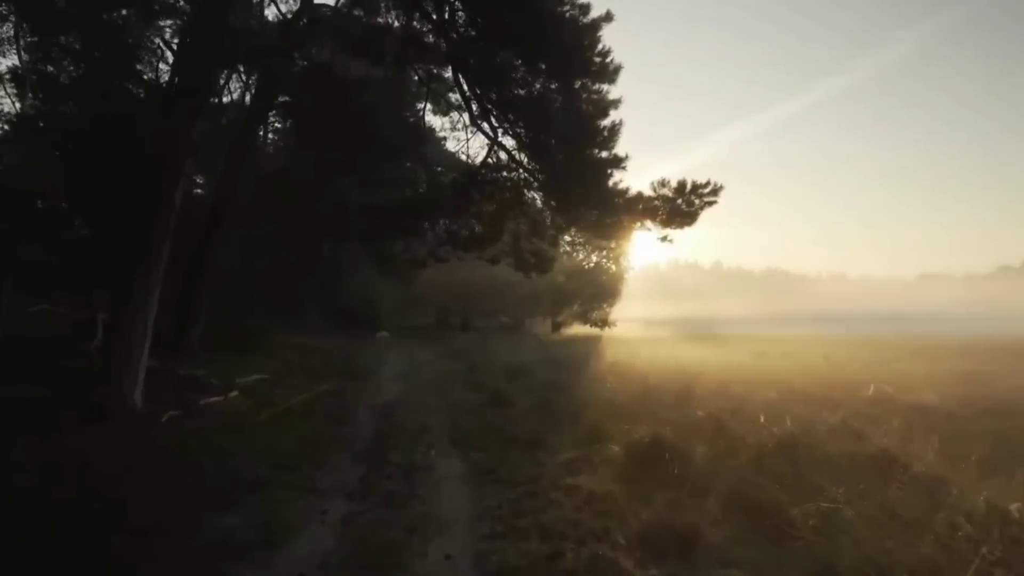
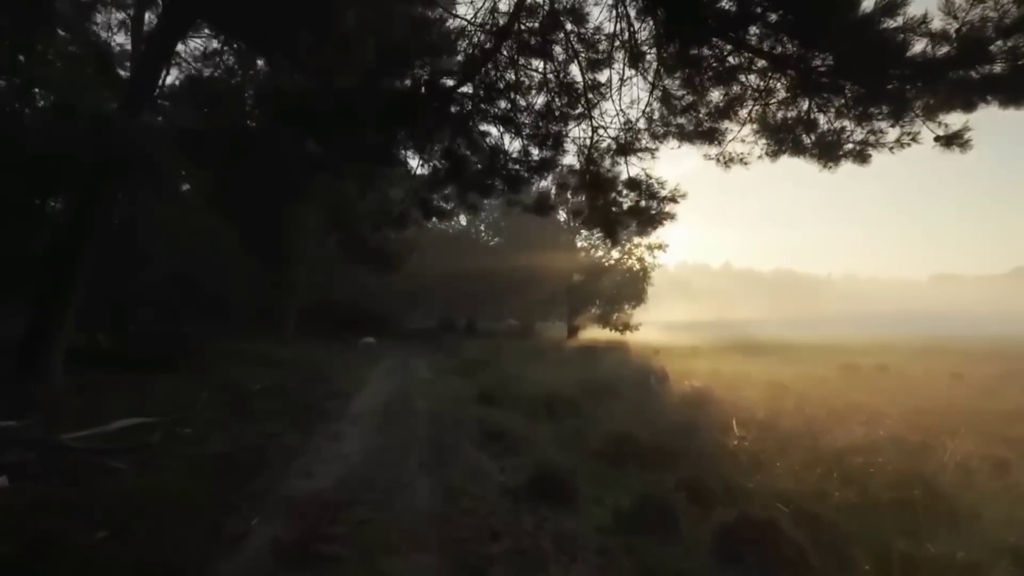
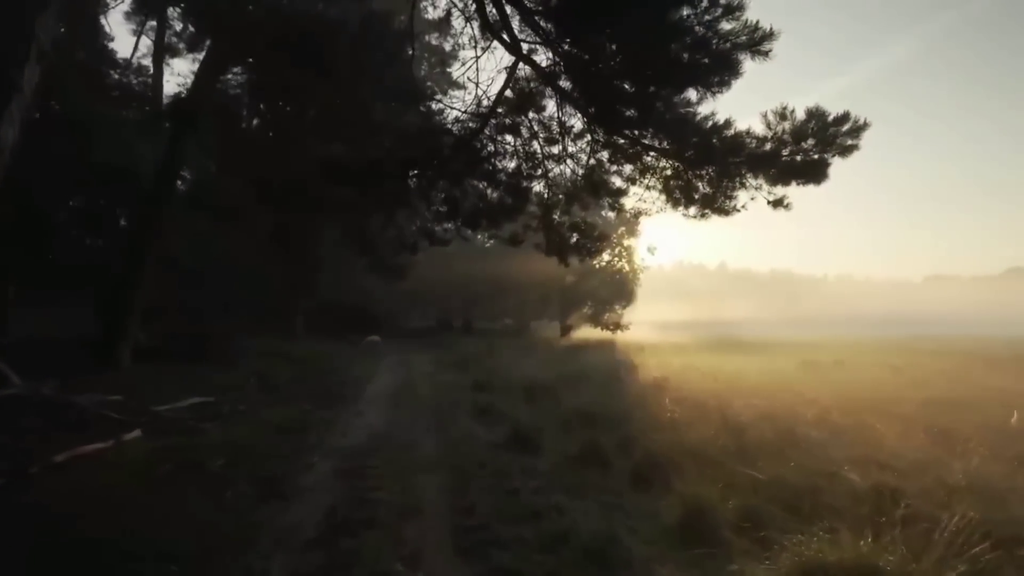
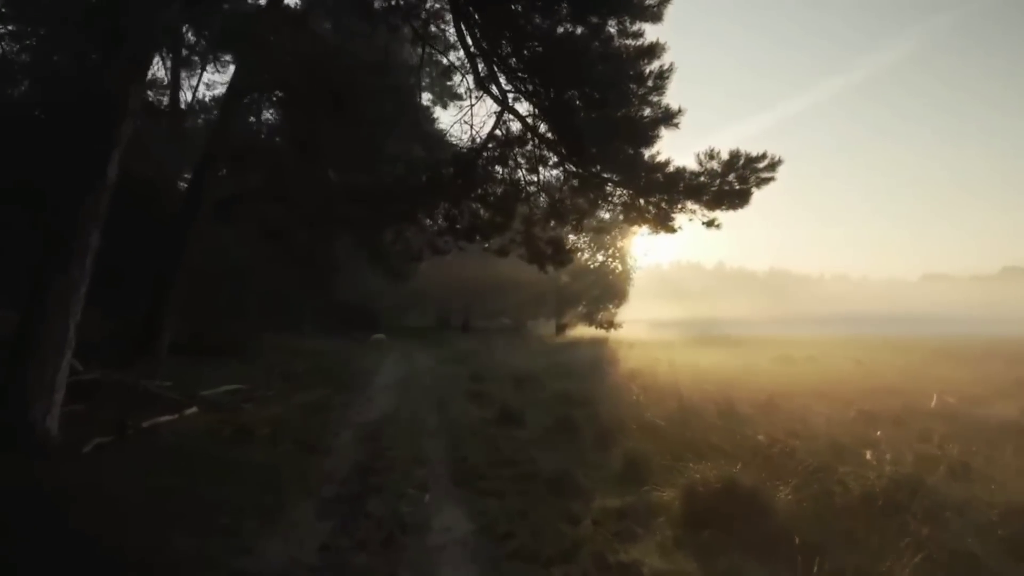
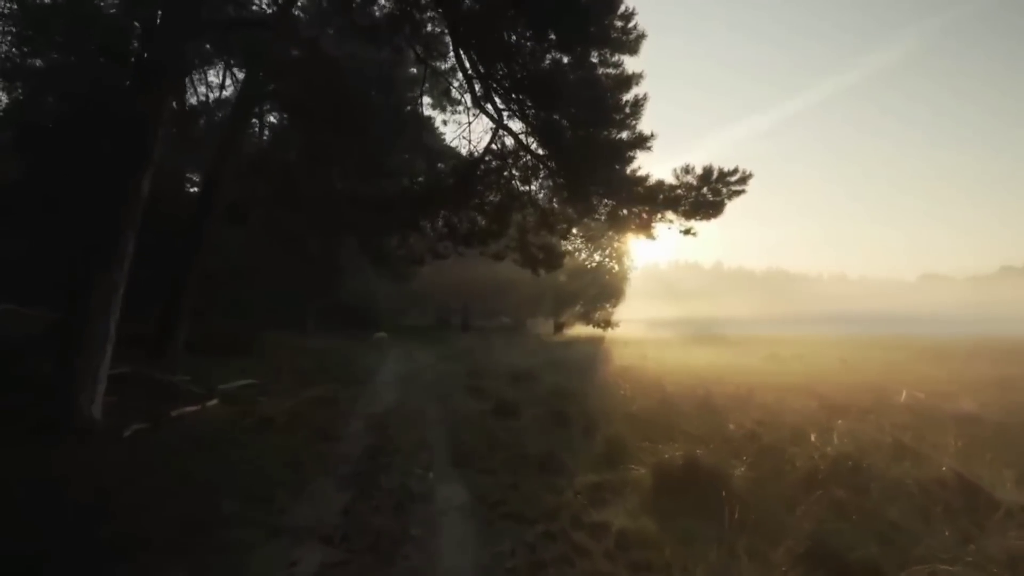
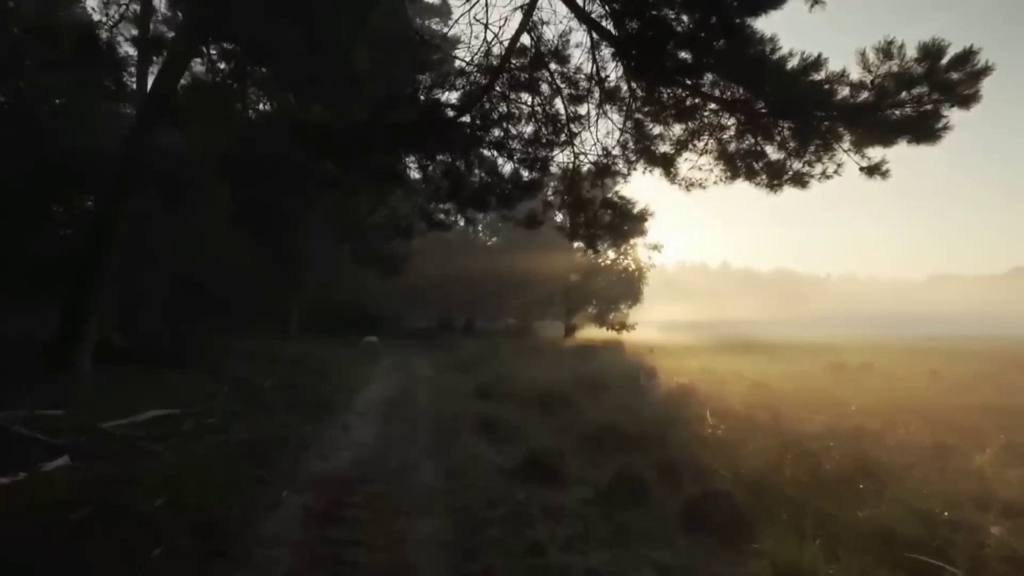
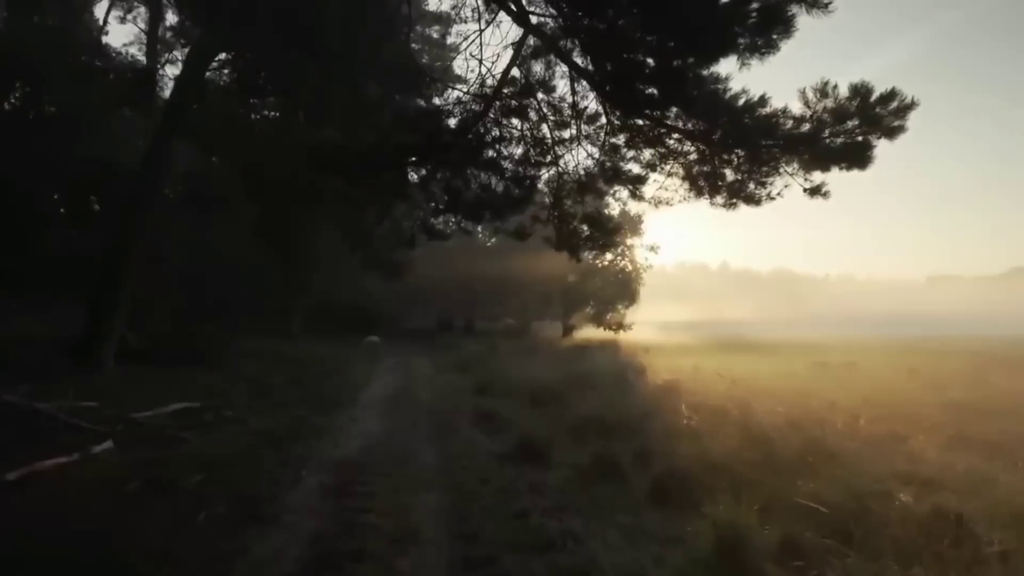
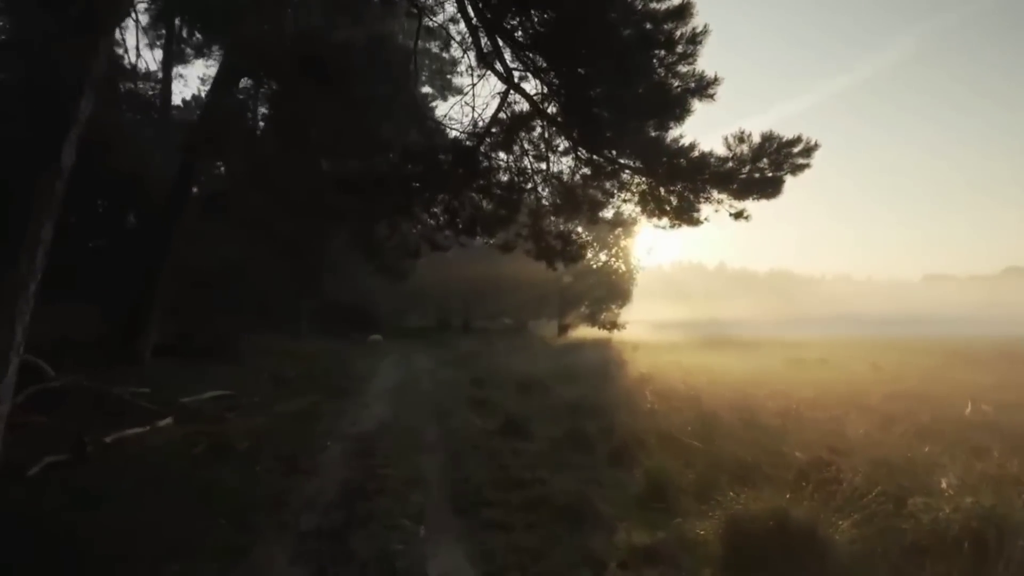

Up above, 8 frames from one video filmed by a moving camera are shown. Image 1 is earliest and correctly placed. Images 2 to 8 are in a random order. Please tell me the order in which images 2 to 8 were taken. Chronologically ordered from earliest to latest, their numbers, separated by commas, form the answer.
5, 4, 8, 3, 7, 6, 2
